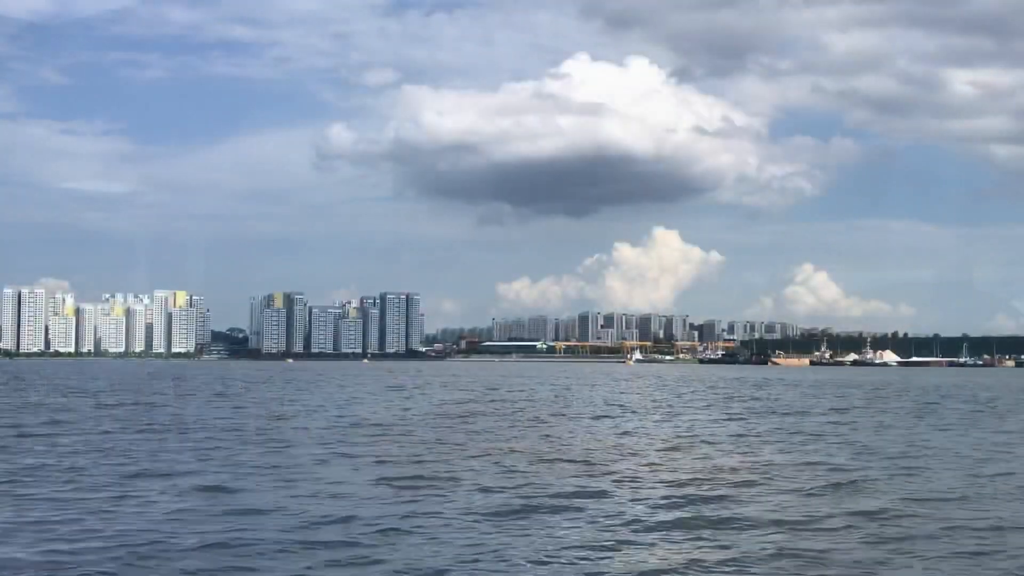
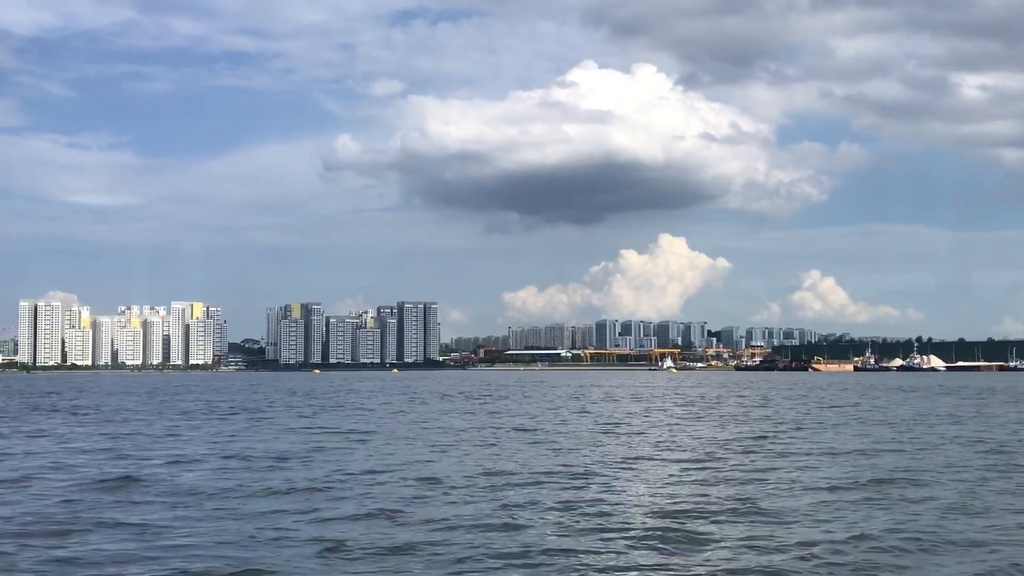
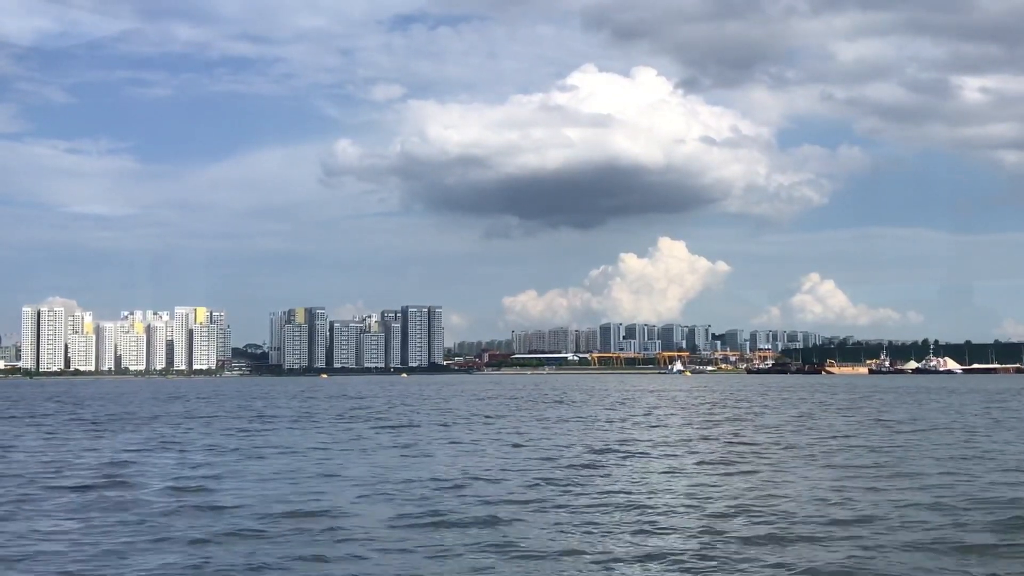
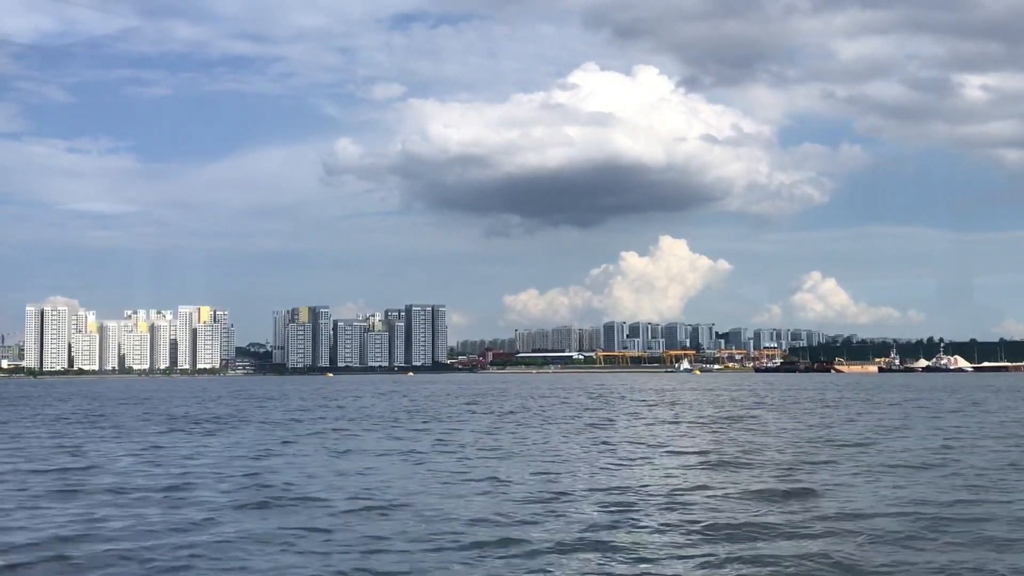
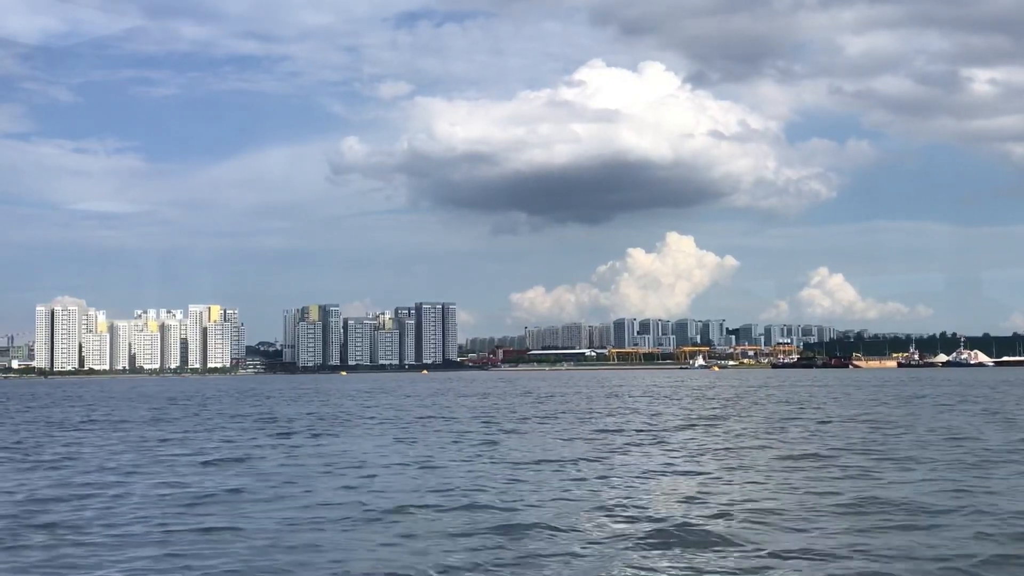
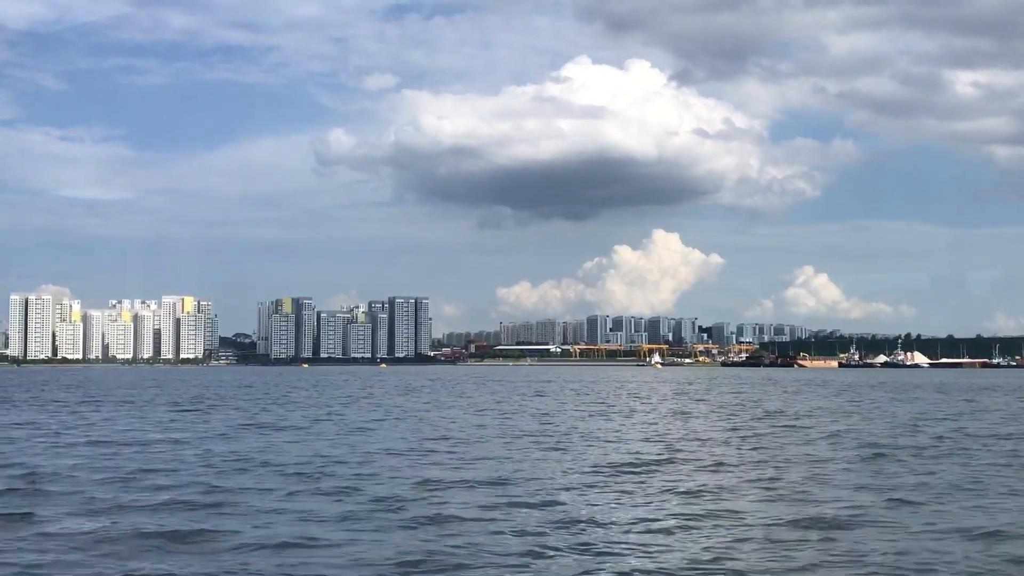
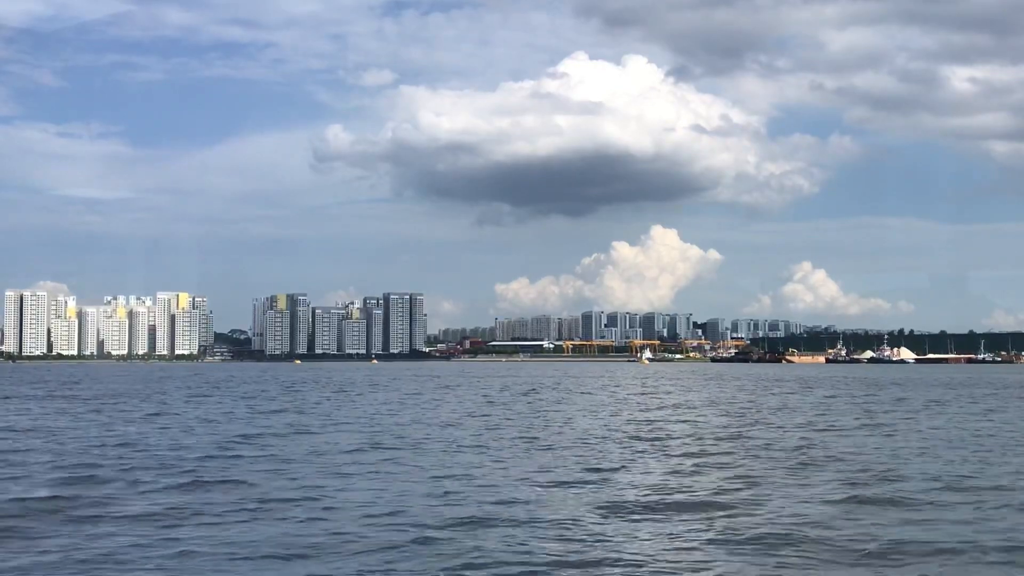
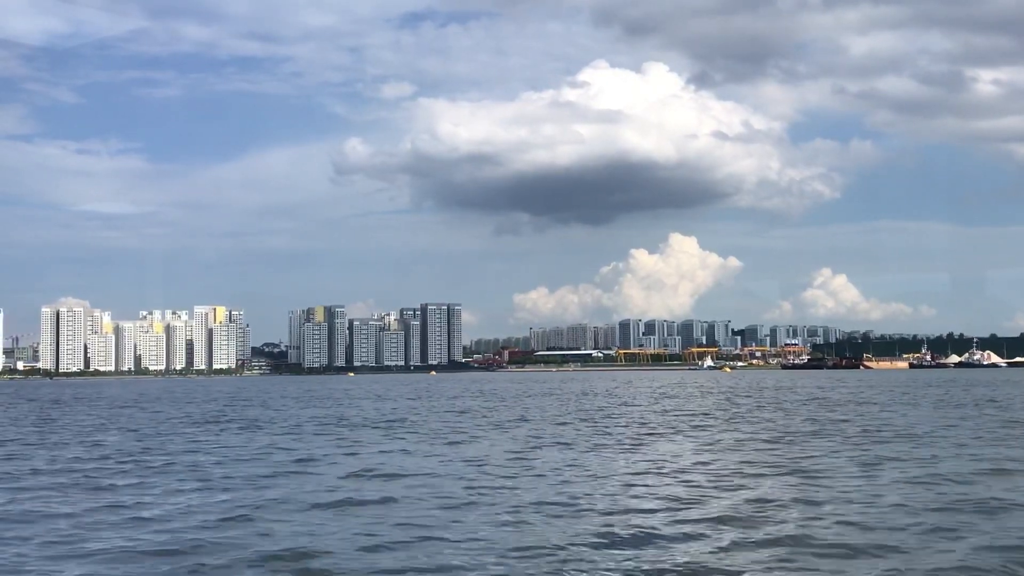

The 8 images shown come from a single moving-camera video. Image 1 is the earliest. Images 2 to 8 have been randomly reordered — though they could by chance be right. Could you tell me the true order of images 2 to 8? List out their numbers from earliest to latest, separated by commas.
7, 6, 2, 3, 4, 5, 8
